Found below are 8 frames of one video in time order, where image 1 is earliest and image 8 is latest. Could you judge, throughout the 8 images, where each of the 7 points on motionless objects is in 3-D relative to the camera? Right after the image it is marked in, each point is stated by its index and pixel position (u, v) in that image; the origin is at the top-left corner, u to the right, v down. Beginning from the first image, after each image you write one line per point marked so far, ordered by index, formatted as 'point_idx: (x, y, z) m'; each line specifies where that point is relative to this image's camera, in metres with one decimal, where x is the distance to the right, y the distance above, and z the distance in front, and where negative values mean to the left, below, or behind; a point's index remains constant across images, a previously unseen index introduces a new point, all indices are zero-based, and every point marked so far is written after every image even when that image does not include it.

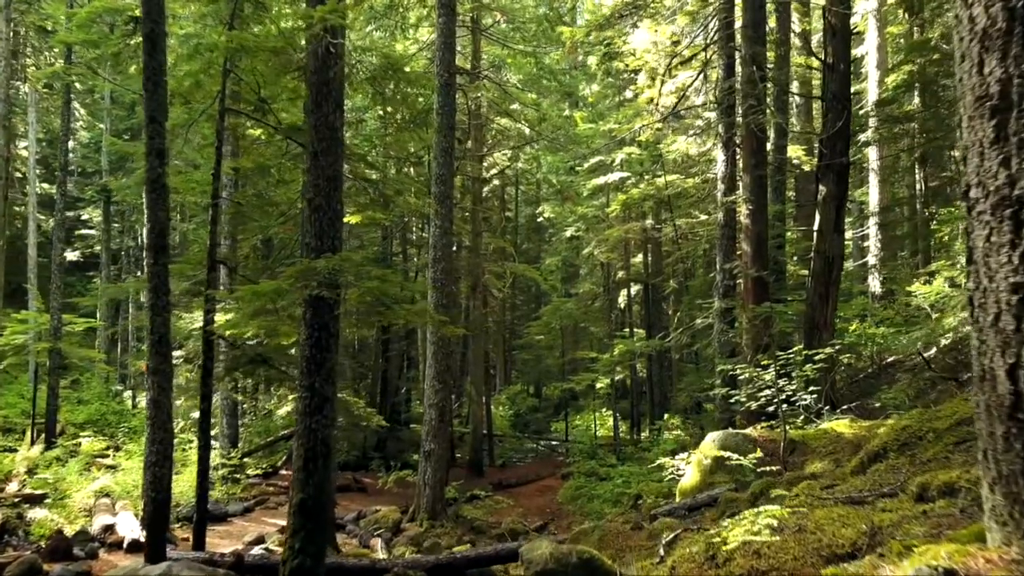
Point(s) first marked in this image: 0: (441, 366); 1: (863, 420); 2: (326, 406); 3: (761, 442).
0: (-1.2, -1.4, +13.5) m
1: (+3.7, -1.4, +8.1) m
2: (-1.6, -1.0, +6.4) m
3: (+2.6, -1.6, +7.9) m
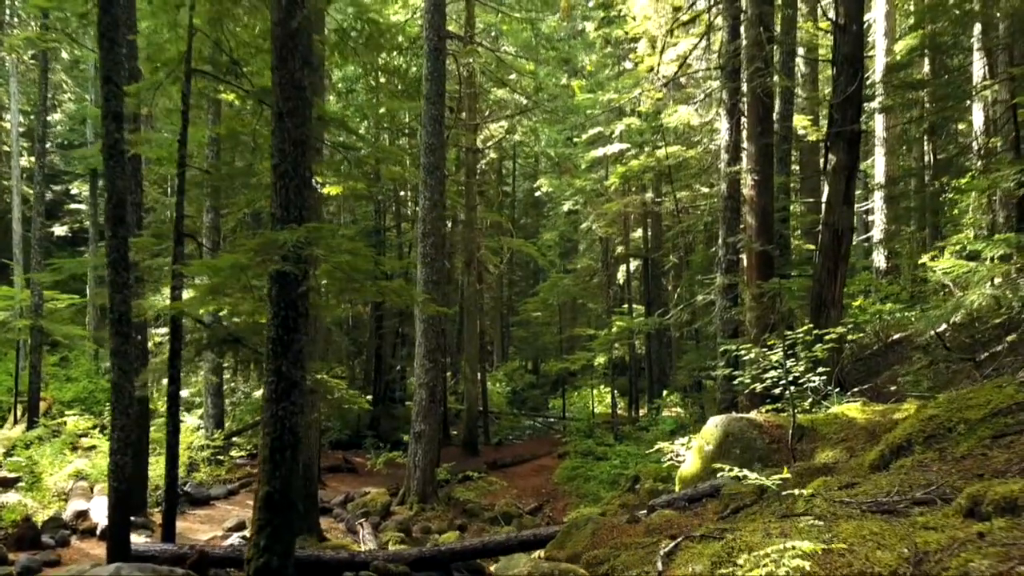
0: (-1.4, -1.0, +12.9) m
1: (+3.6, -1.2, +7.6) m
2: (-1.7, -0.8, +5.9) m
3: (+2.4, -1.3, +7.4) m
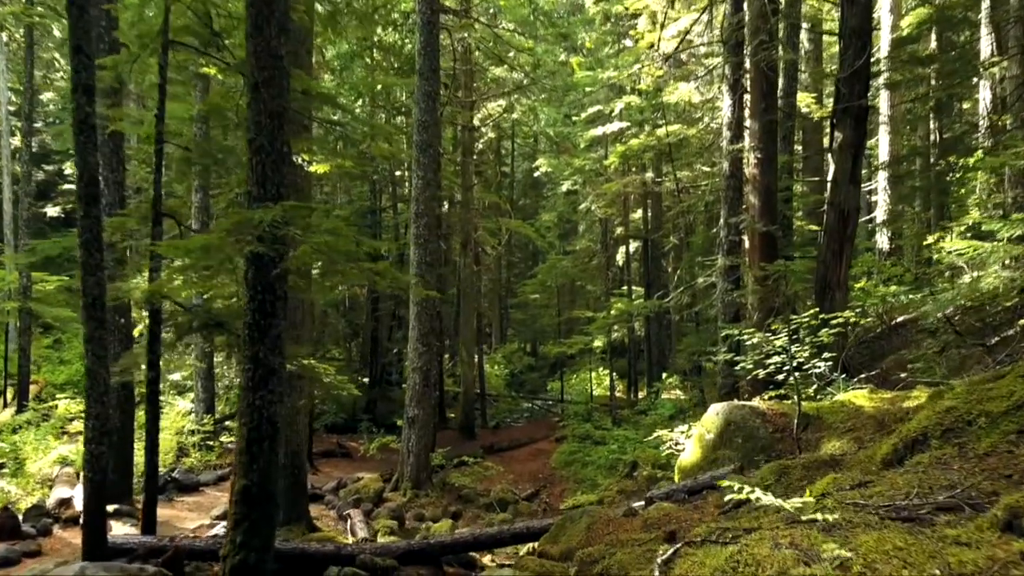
0: (-1.4, -0.7, +12.6) m
1: (+3.5, -1.0, +7.3) m
2: (-1.7, -0.7, +5.6) m
3: (+2.4, -1.2, +7.1) m
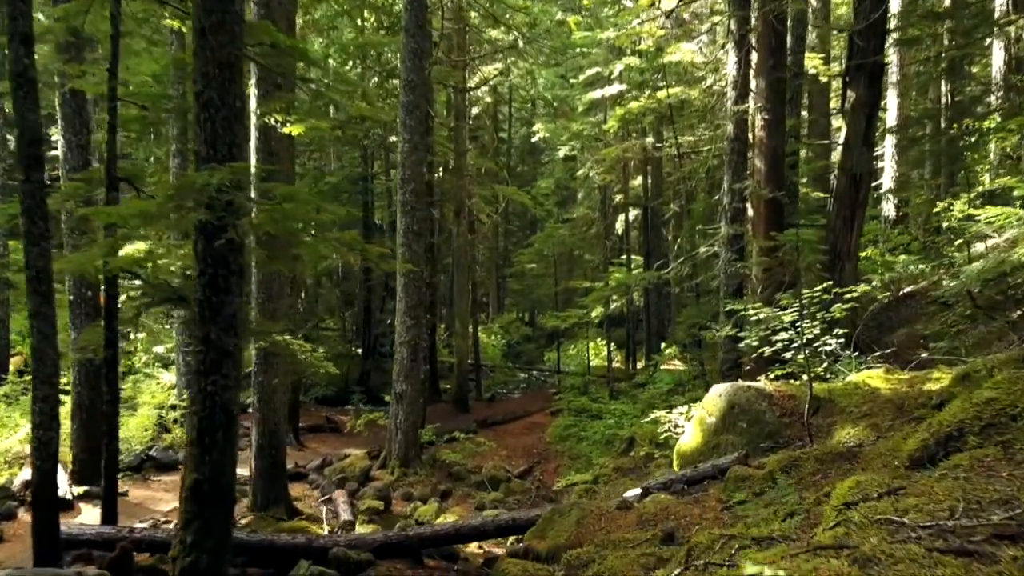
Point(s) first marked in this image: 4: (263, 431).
0: (-1.6, -0.2, +12.1) m
1: (+3.4, -0.7, +6.7) m
2: (-1.9, -0.5, +5.0) m
3: (+2.3, -0.9, +6.5) m
4: (-3.0, -1.7, +9.1) m
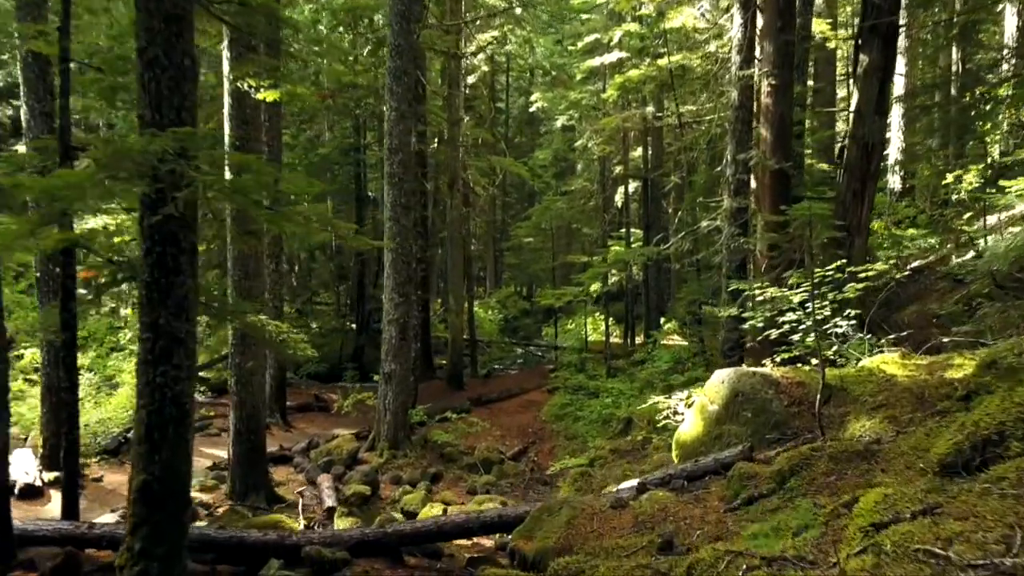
0: (-1.7, +0.2, +11.6) m
1: (+3.3, -0.6, +6.2) m
2: (-2.0, -0.4, +4.5) m
3: (+2.1, -0.8, +6.1) m
4: (-3.1, -1.4, +8.7) m
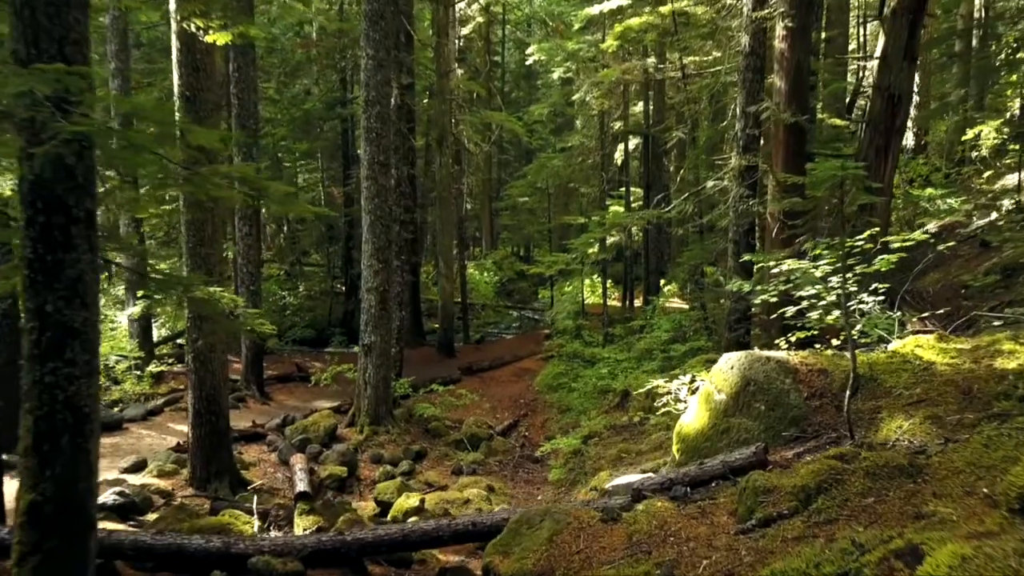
0: (-1.8, +0.6, +10.7) m
1: (+3.1, -0.4, +5.4) m
2: (-2.1, -0.3, +3.7) m
3: (+2.0, -0.6, +5.3) m
4: (-3.2, -1.1, +7.9) m
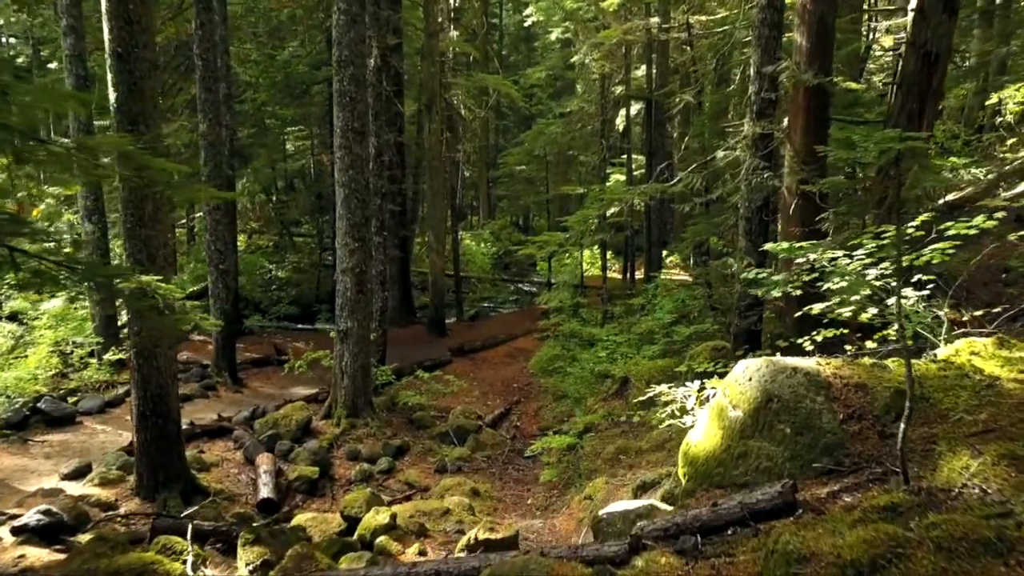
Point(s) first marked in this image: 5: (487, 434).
0: (-2.0, +0.9, +9.7) m
1: (+3.0, -0.3, +4.5) m
2: (-2.3, -0.3, +2.8) m
3: (+1.8, -0.6, +4.4) m
4: (-3.4, -1.0, +7.0) m
5: (-0.3, -2.0, +10.3) m
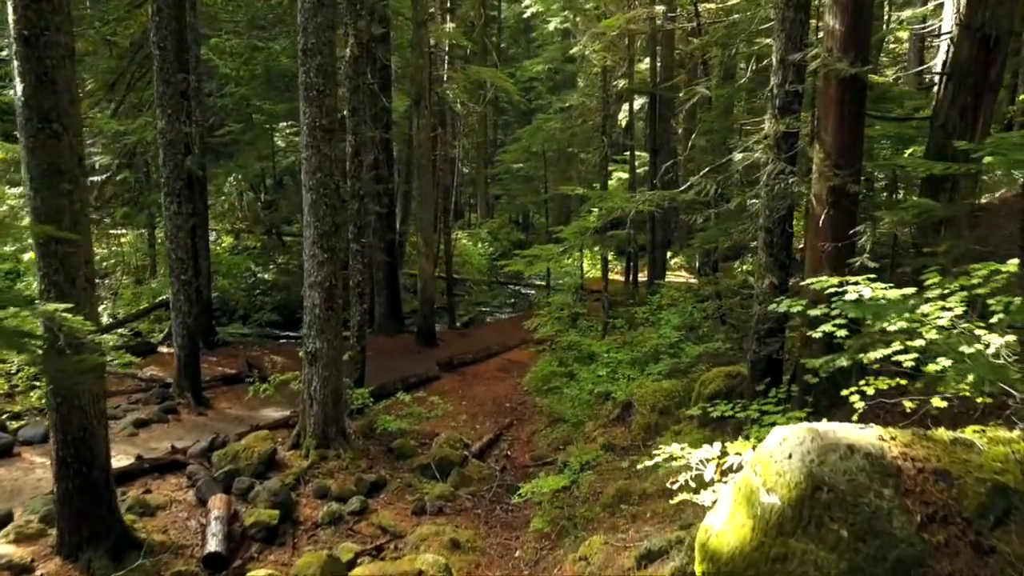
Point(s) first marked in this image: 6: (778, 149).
0: (-2.1, +0.7, +8.7) m
1: (+2.8, -0.6, +3.5) m
2: (-2.4, -0.5, +1.8) m
3: (+1.7, -0.8, +3.3) m
4: (-3.5, -1.2, +6.0) m
5: (-0.5, -2.1, +9.3) m
6: (+2.5, +1.3, +7.2) m
